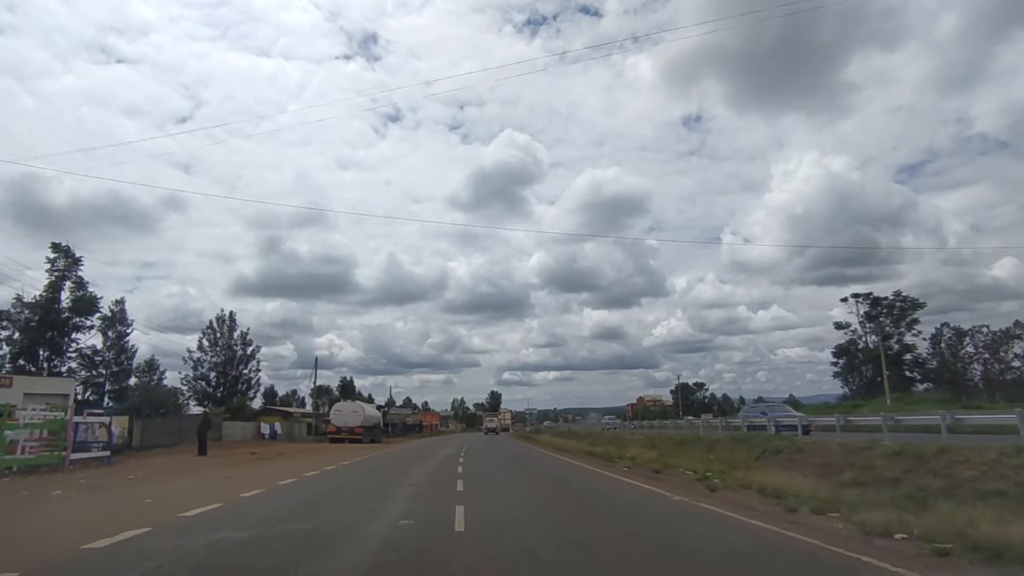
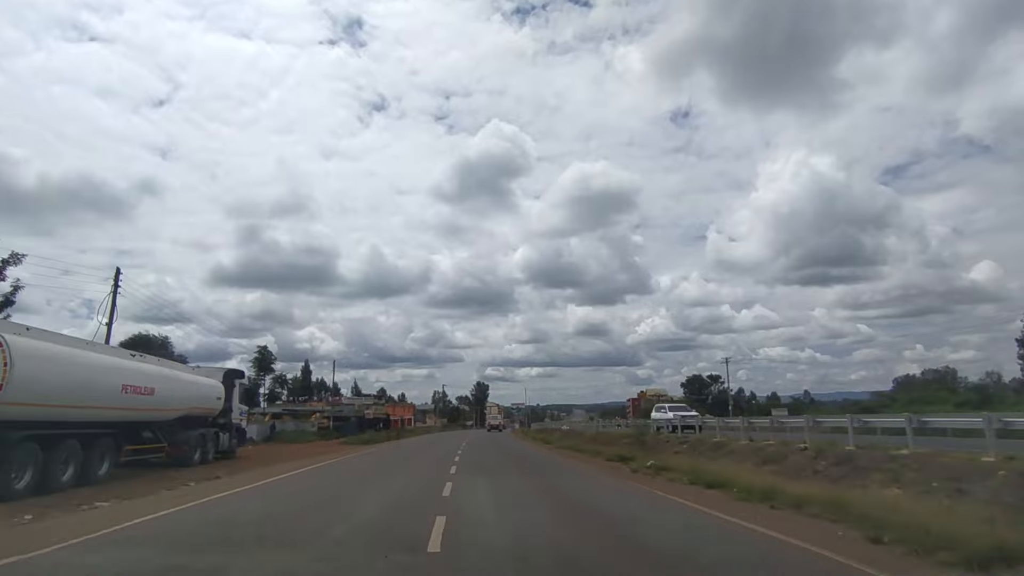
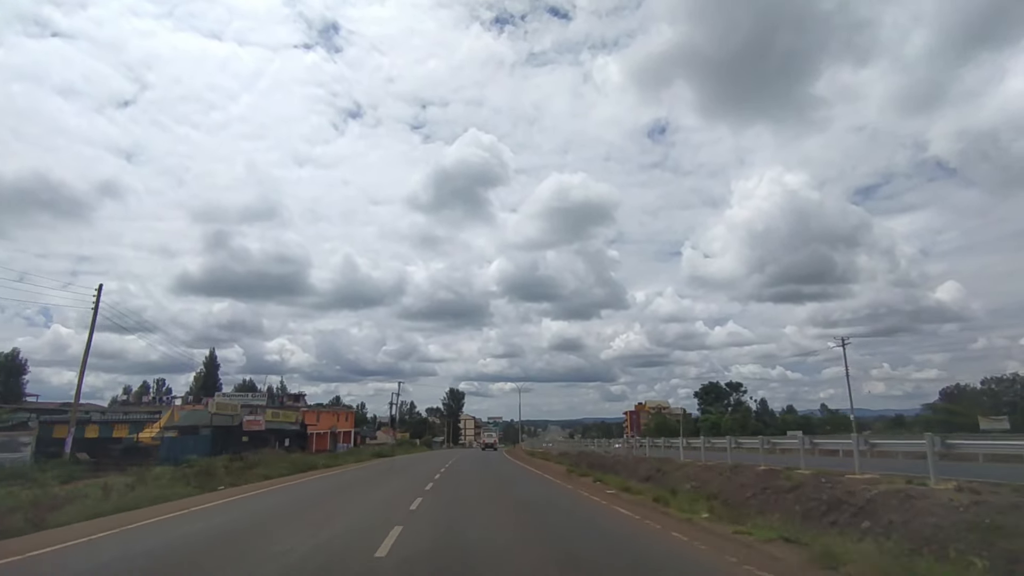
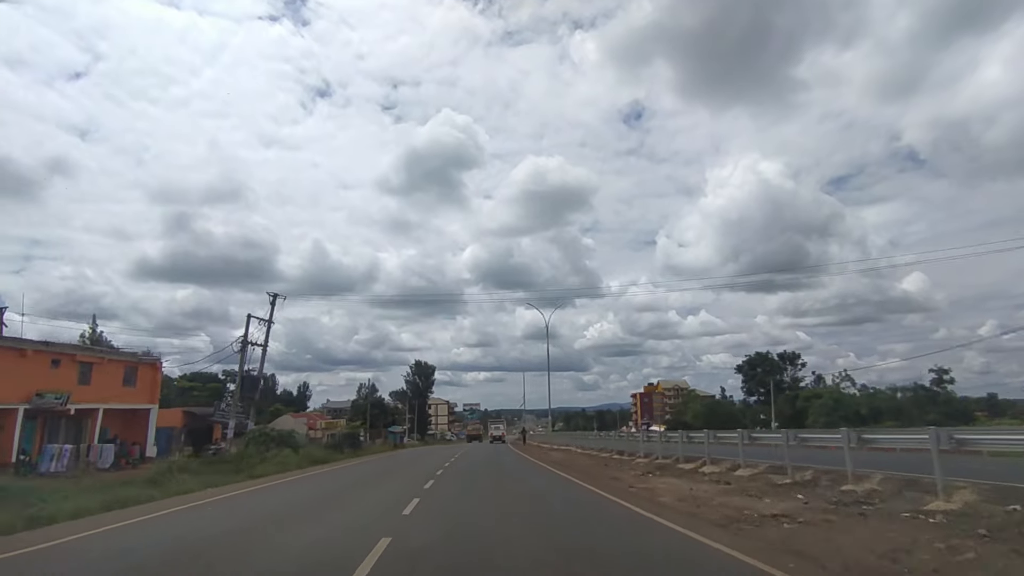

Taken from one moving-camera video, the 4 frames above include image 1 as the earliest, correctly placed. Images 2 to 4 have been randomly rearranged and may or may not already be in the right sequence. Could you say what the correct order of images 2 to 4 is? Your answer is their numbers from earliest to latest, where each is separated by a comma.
2, 3, 4
